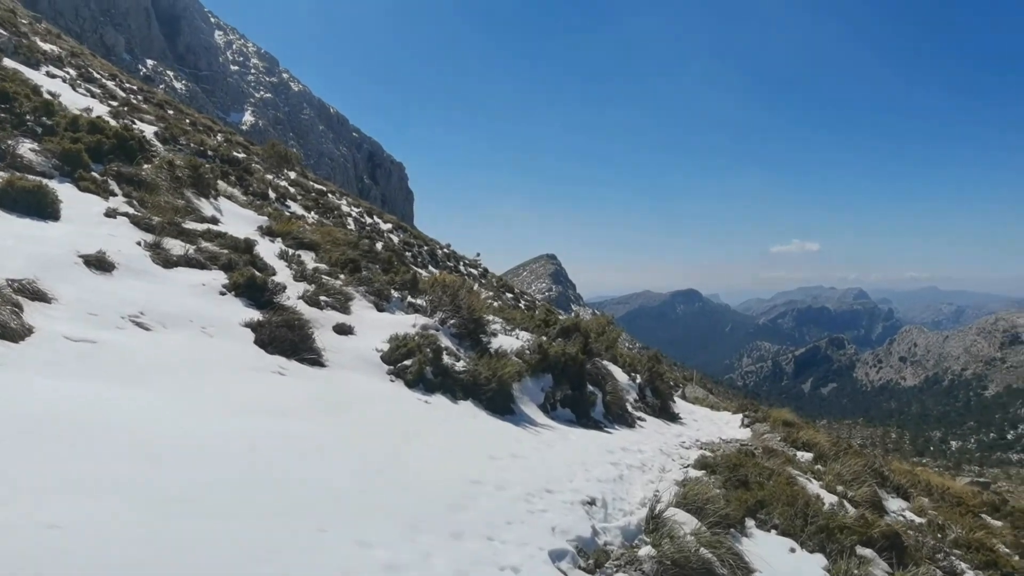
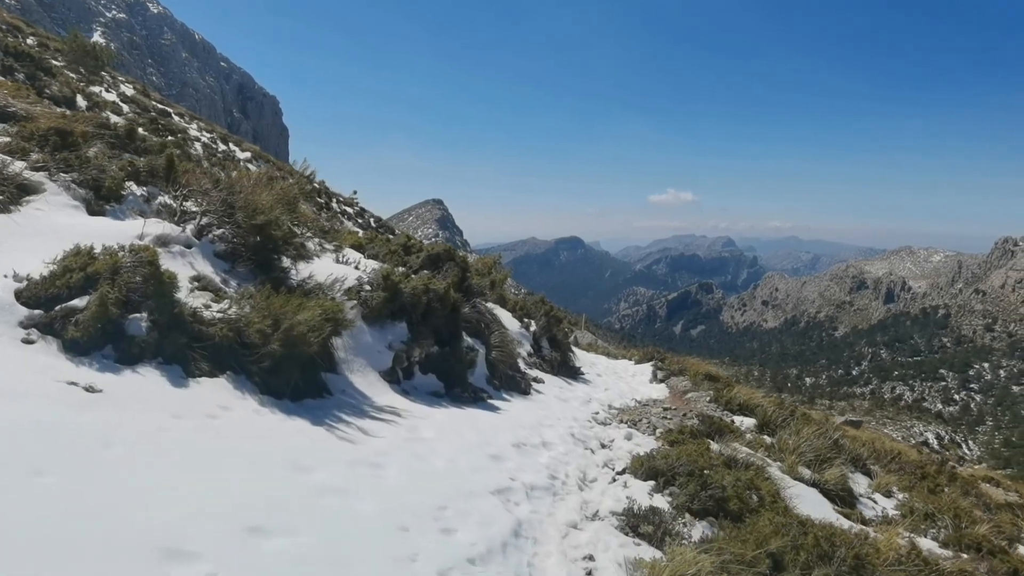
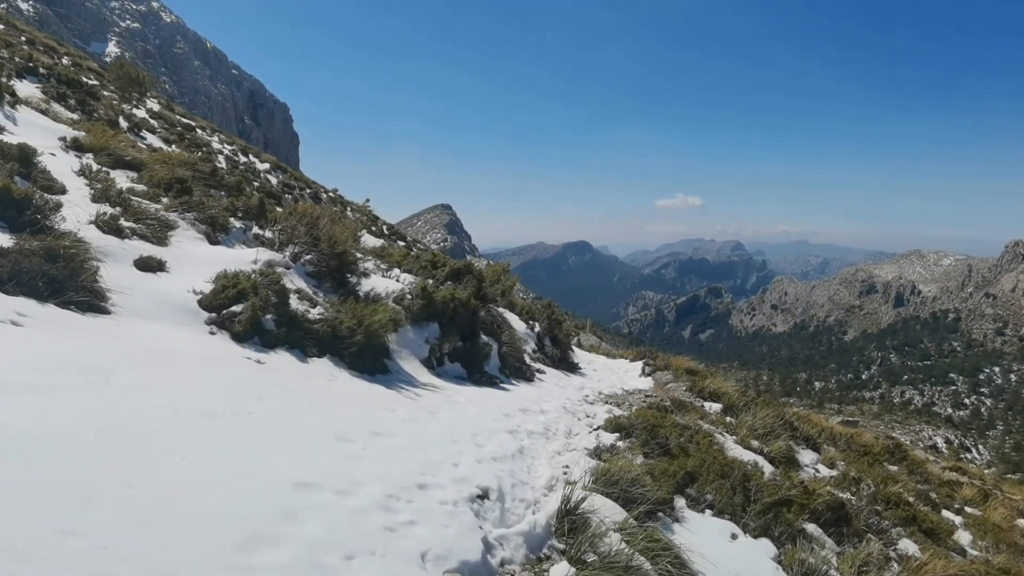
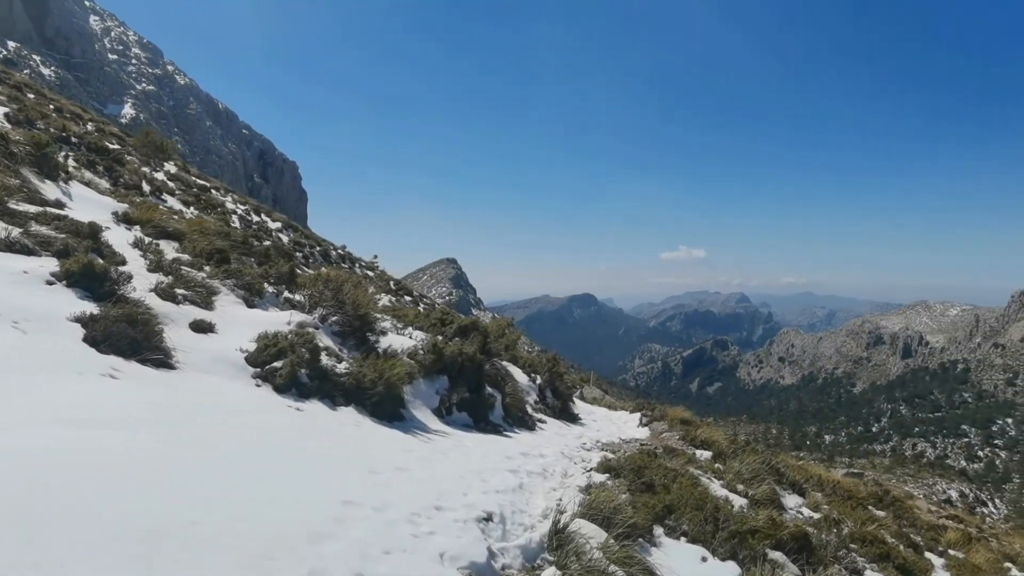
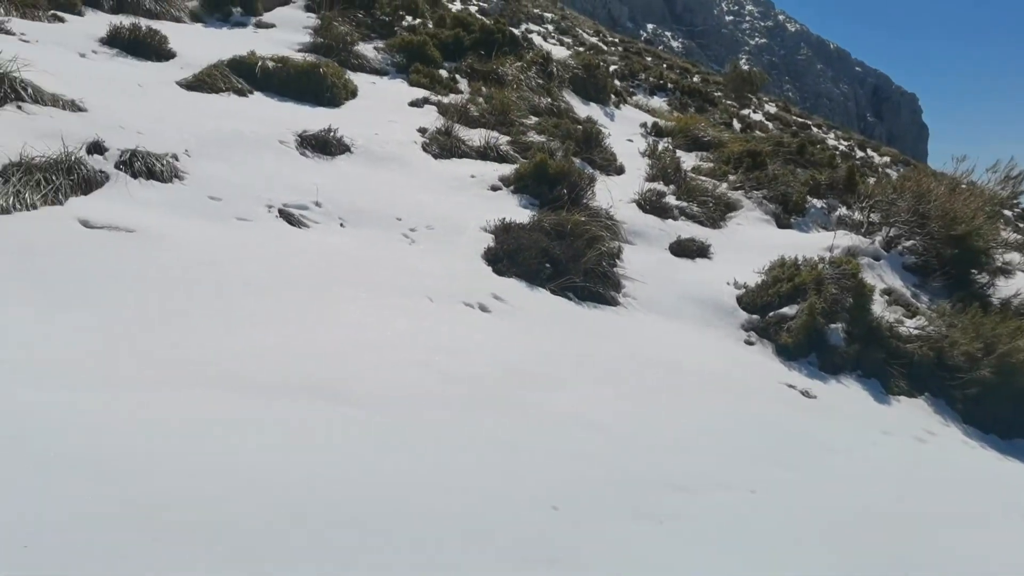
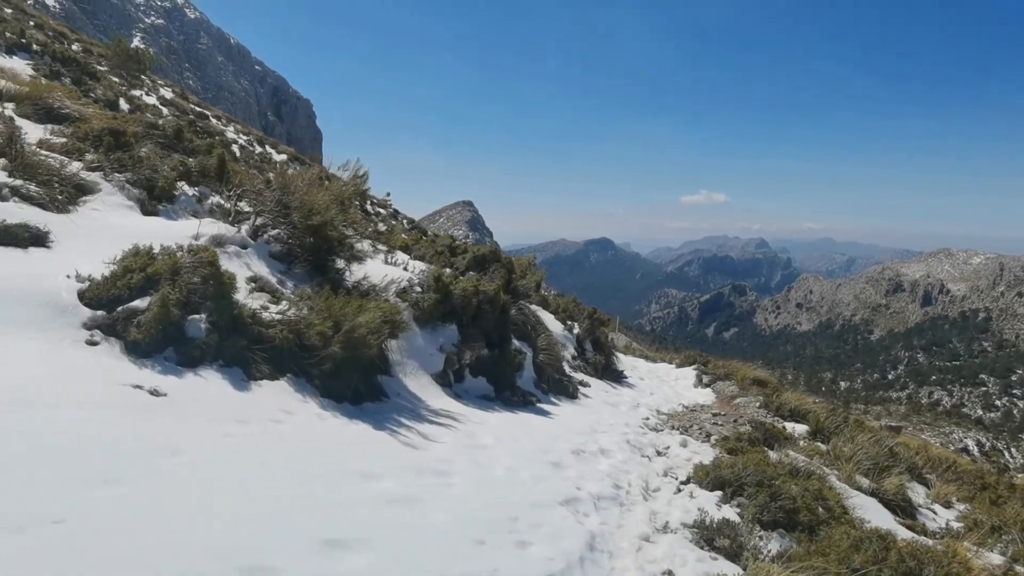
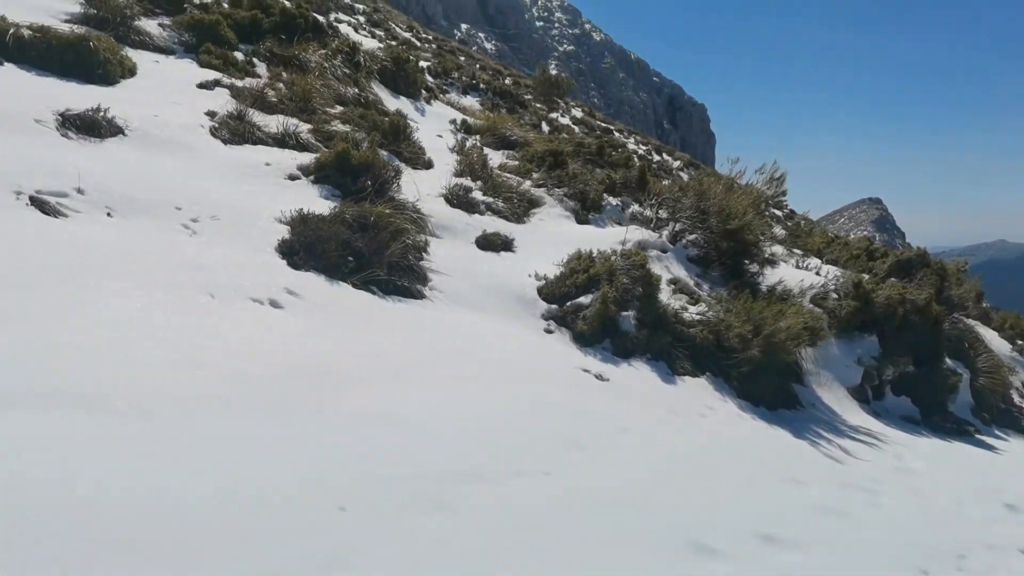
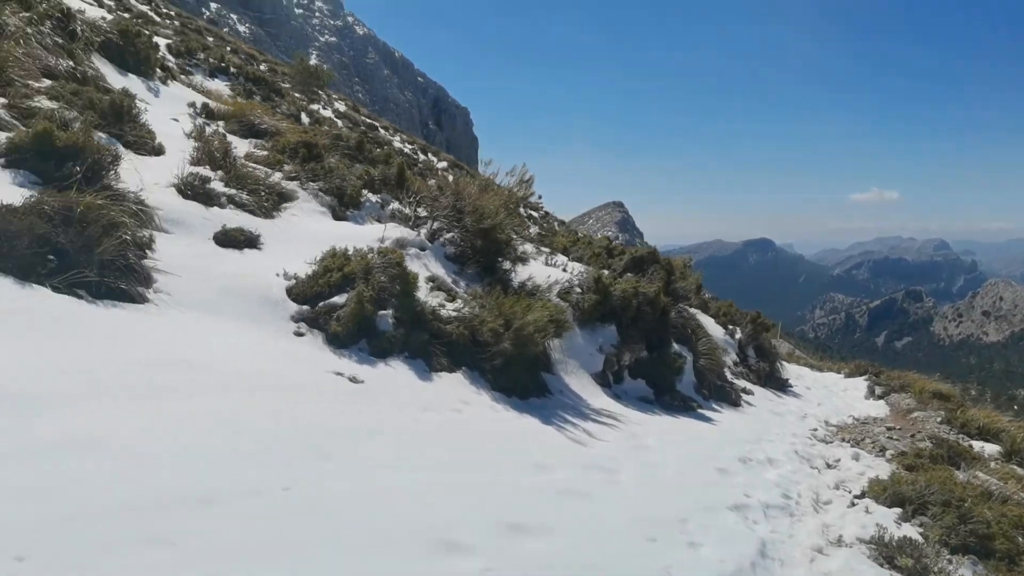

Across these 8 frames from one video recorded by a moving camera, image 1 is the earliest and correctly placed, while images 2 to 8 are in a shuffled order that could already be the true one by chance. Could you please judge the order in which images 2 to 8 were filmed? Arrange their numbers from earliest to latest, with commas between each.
4, 3, 2, 6, 8, 7, 5
